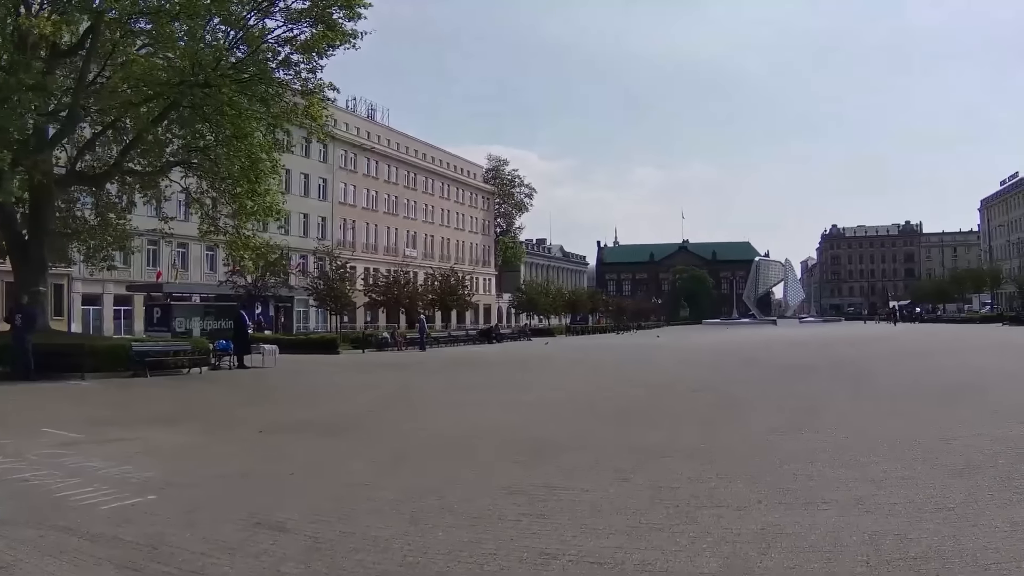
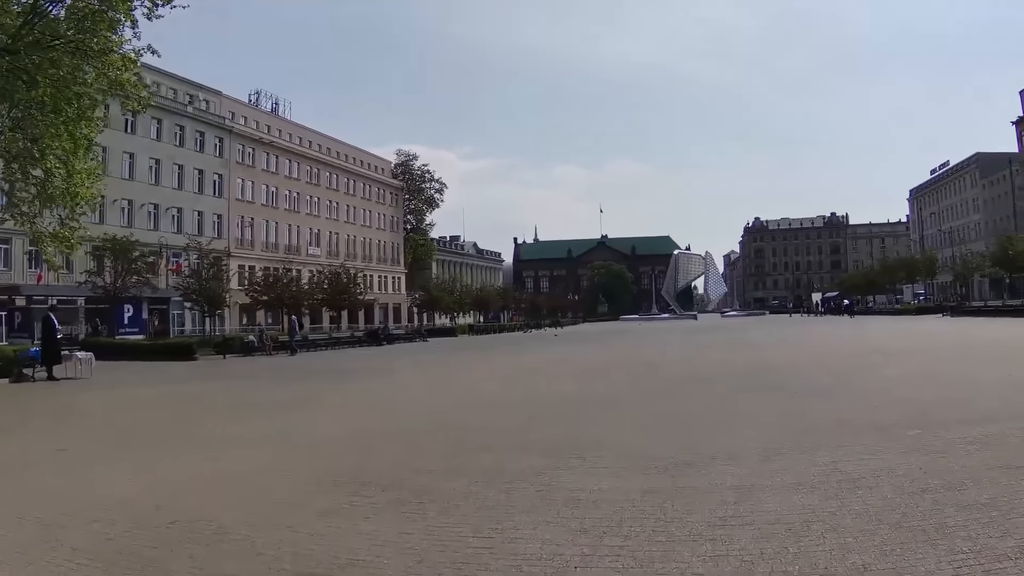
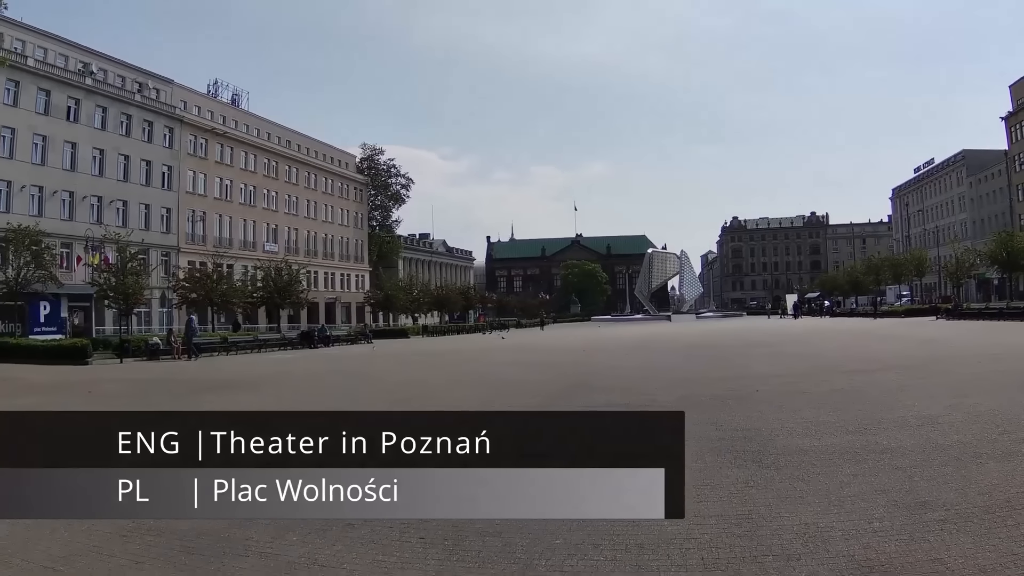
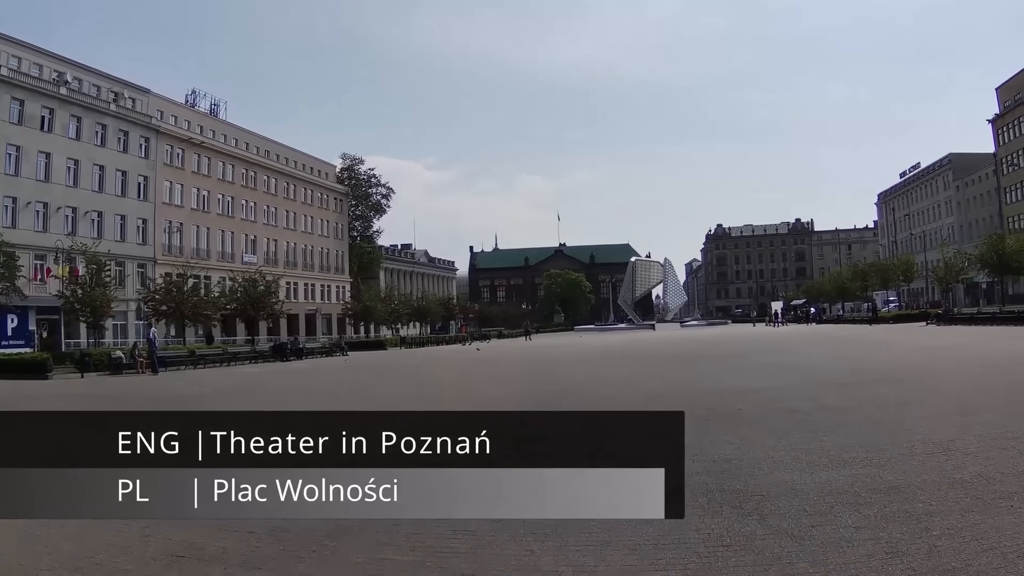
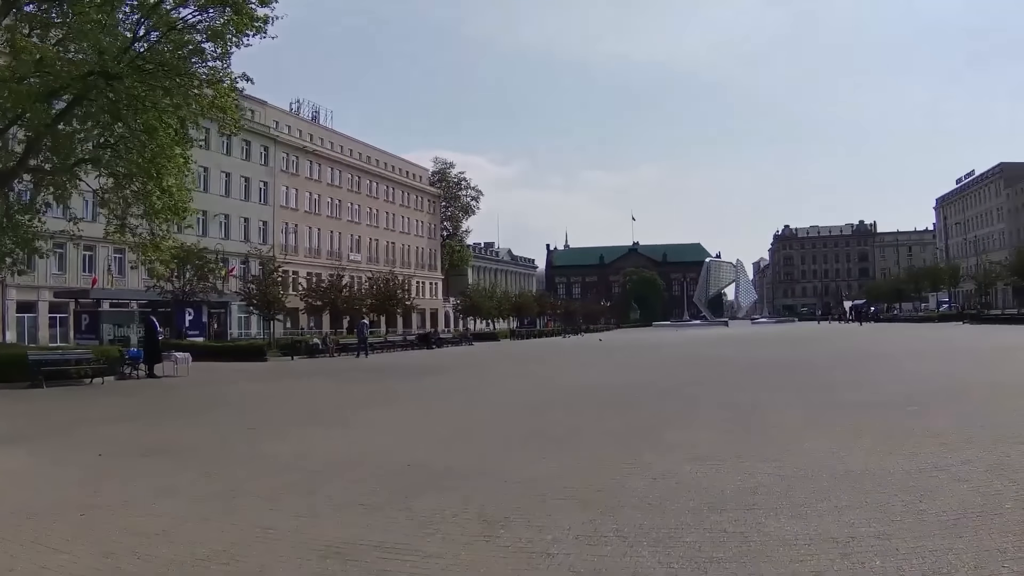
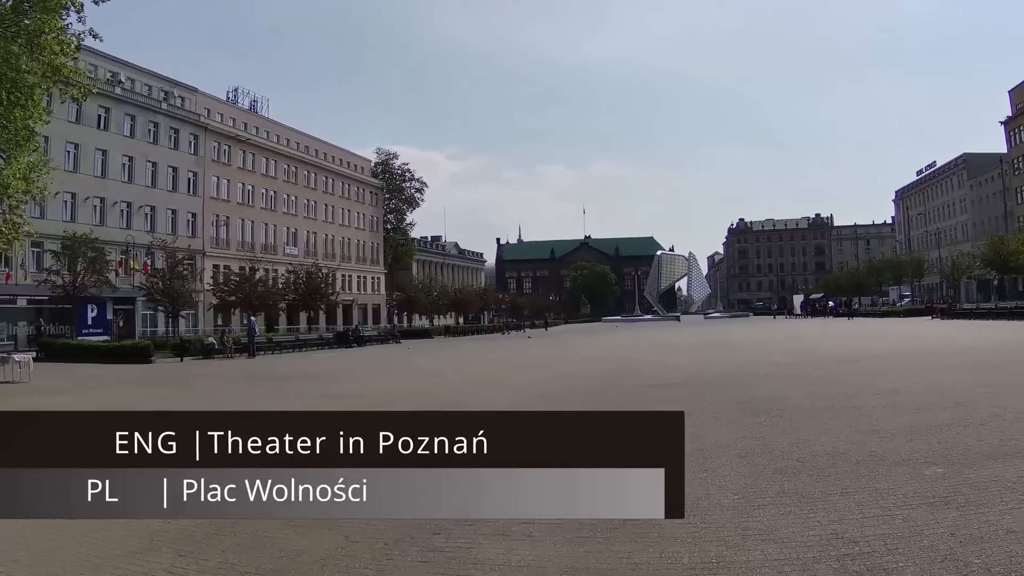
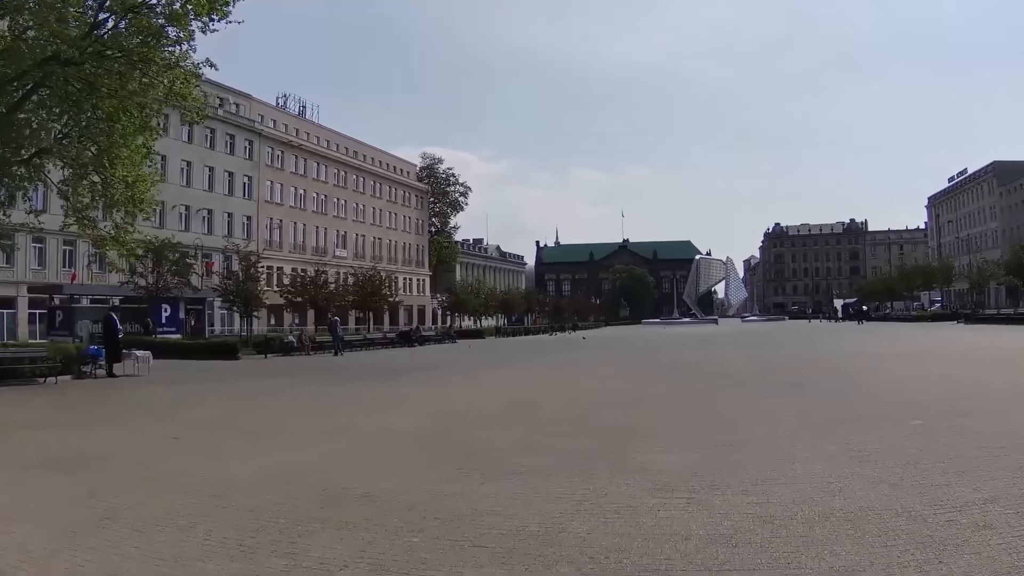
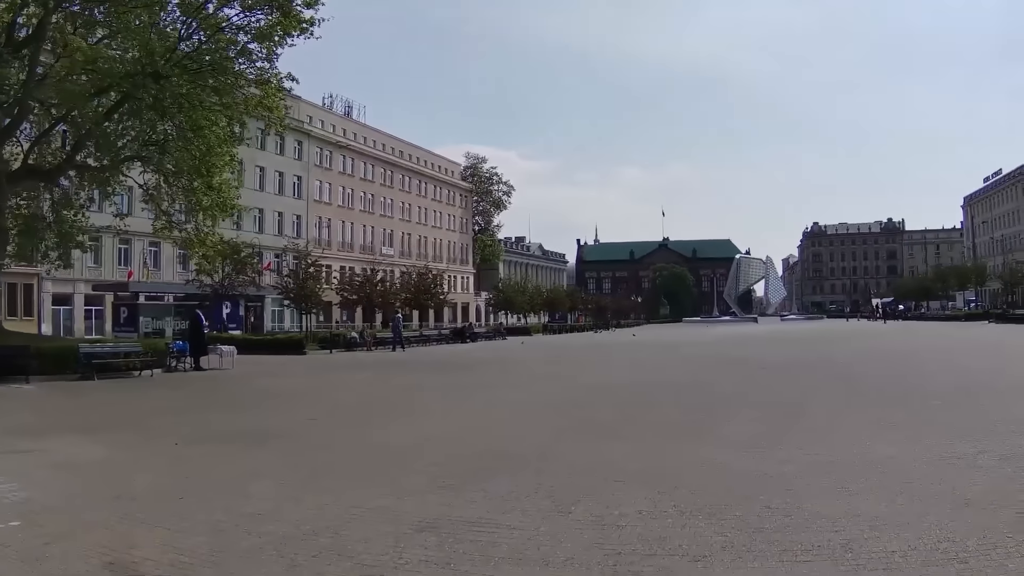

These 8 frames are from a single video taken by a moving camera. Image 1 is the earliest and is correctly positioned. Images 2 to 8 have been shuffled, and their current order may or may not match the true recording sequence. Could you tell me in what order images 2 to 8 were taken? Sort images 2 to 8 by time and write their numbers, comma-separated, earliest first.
8, 5, 7, 2, 6, 3, 4
